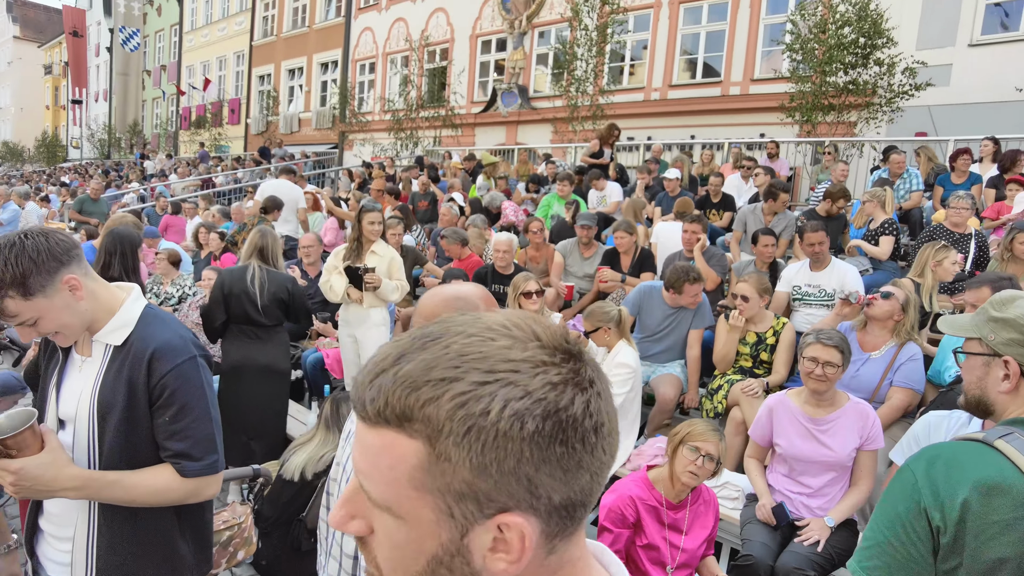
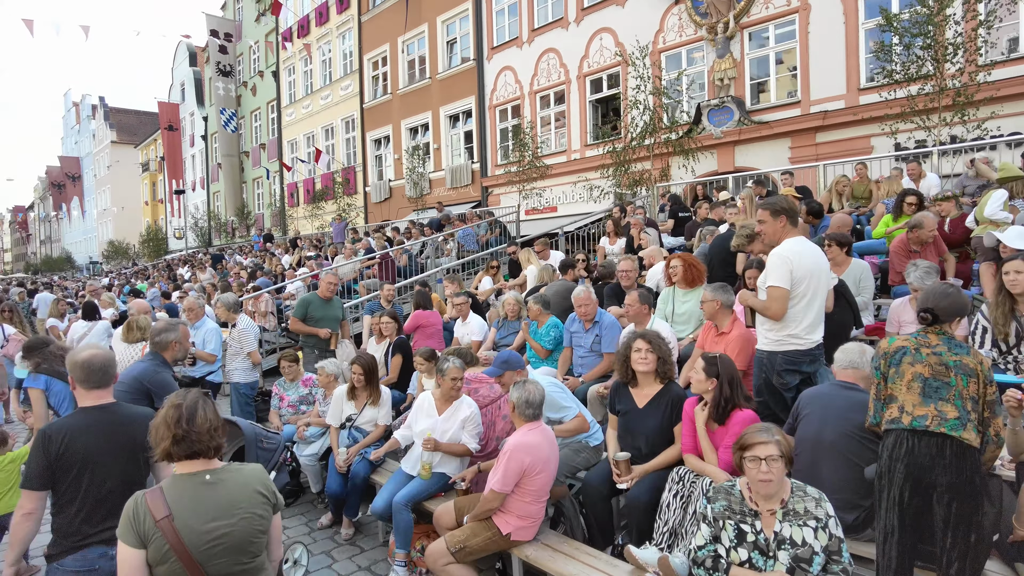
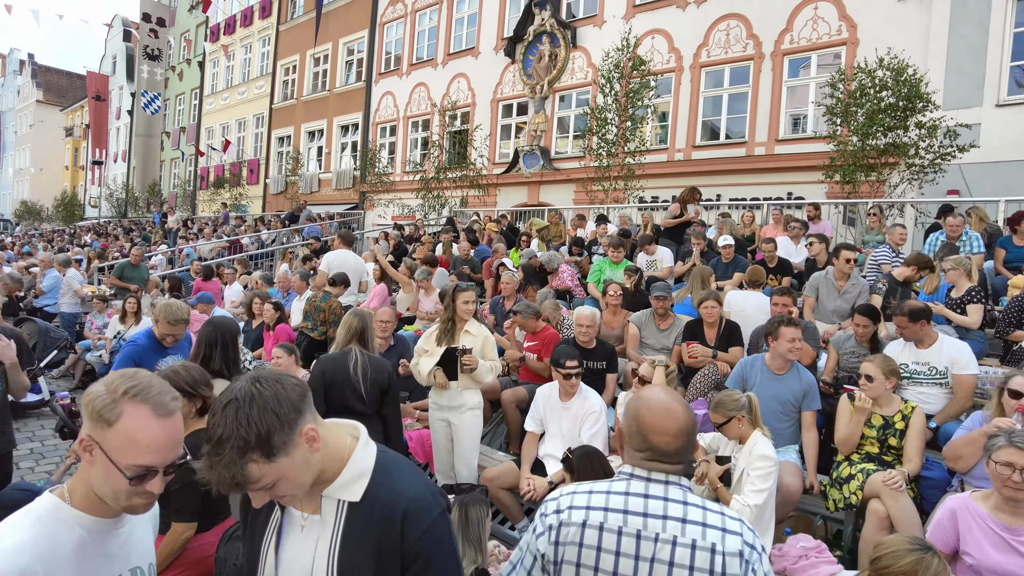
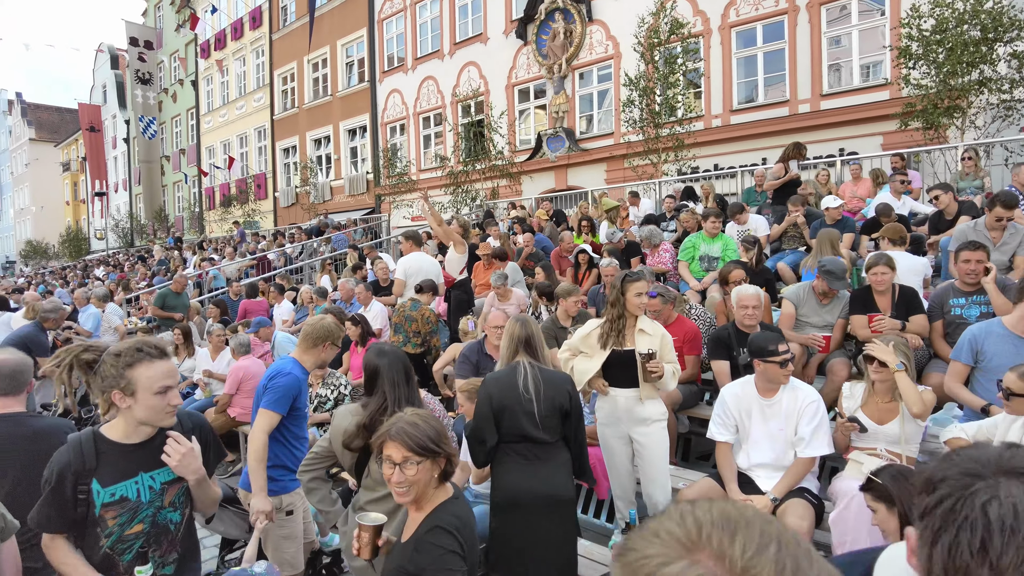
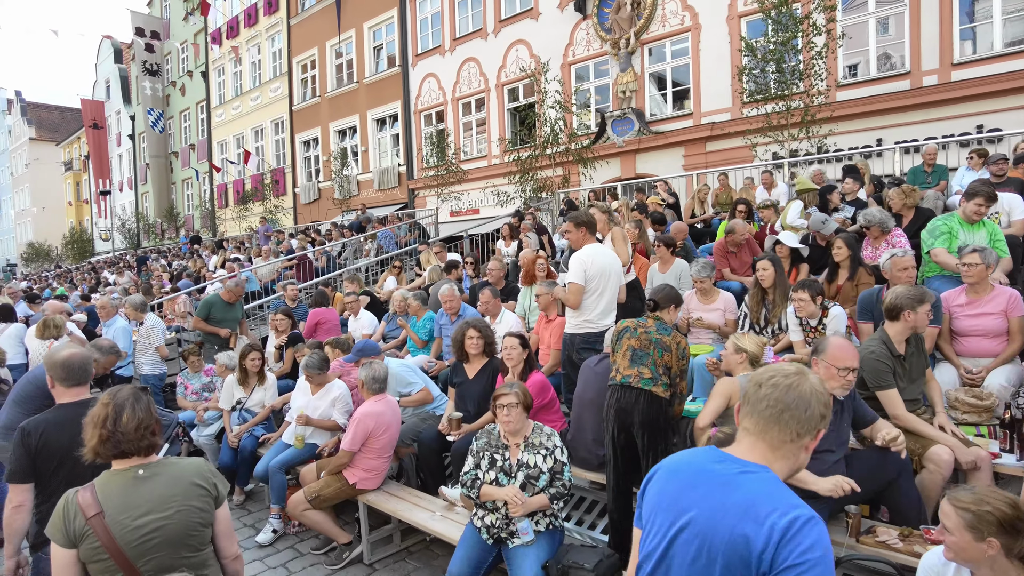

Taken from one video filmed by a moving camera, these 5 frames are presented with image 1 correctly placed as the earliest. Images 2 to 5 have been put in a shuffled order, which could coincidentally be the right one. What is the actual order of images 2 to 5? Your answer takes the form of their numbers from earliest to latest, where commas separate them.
3, 4, 5, 2
